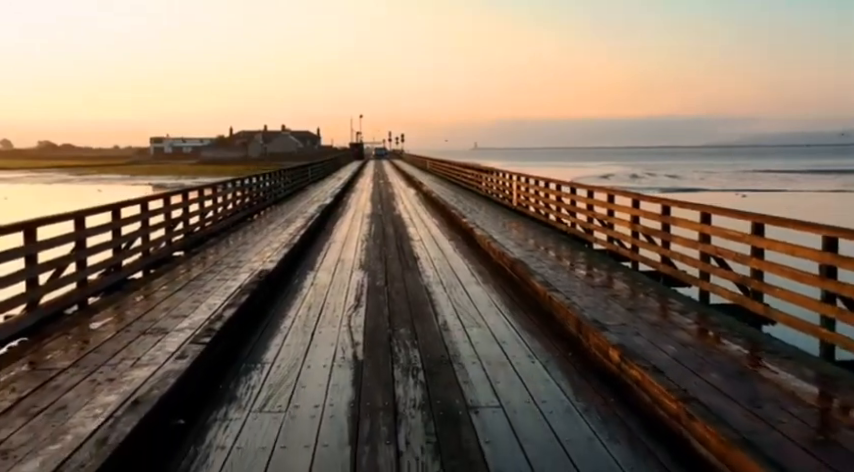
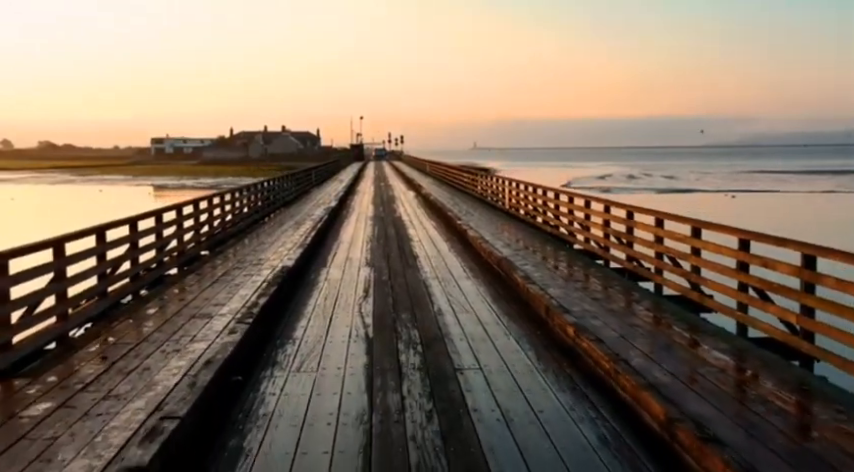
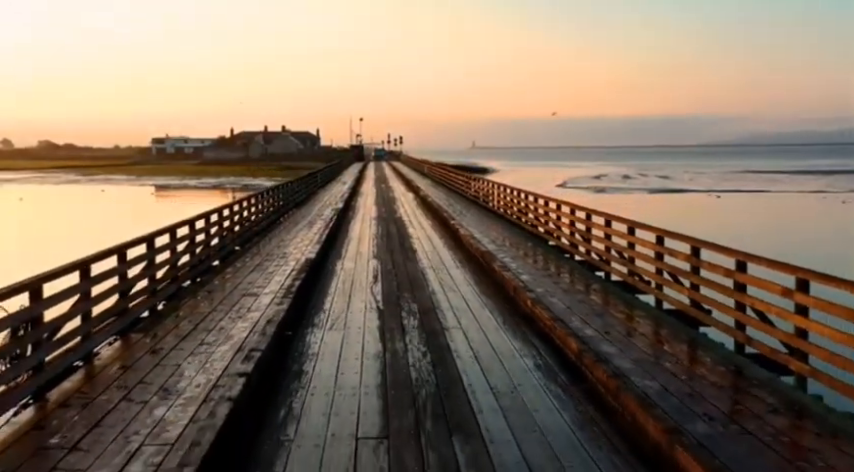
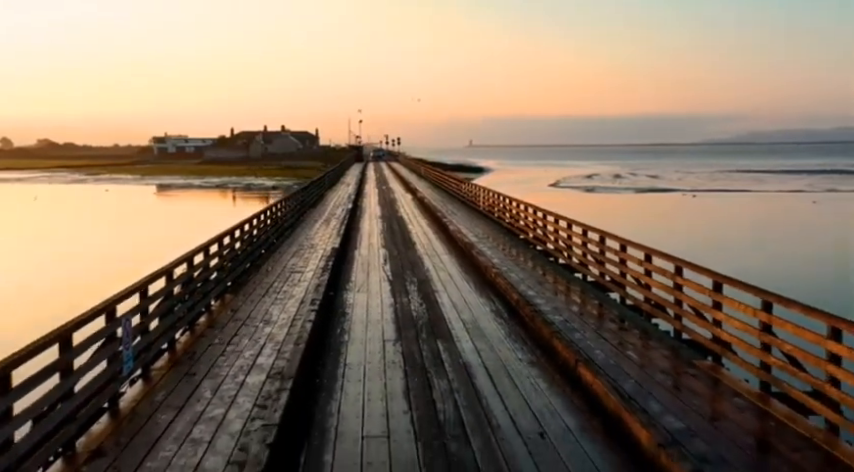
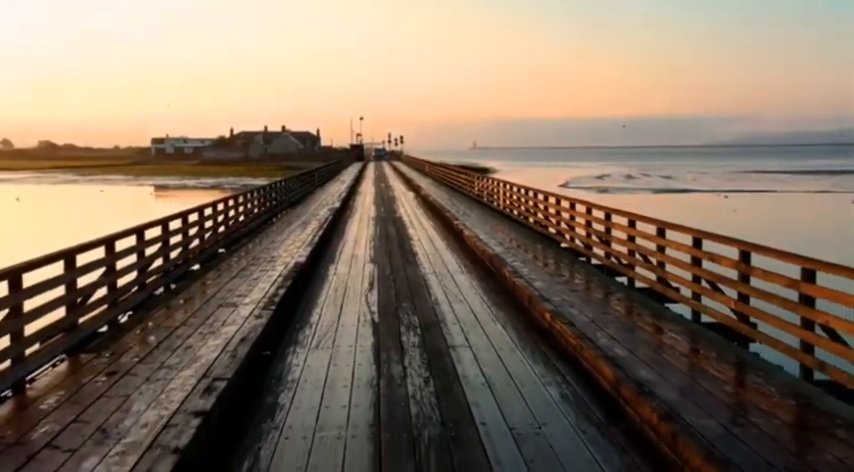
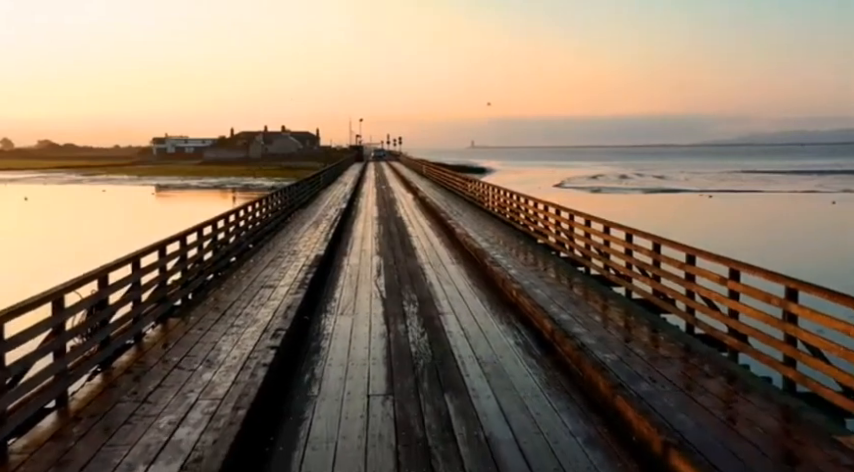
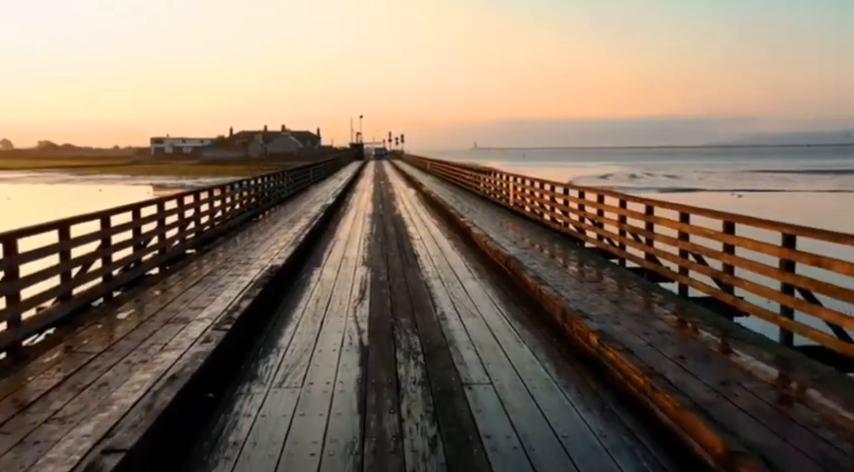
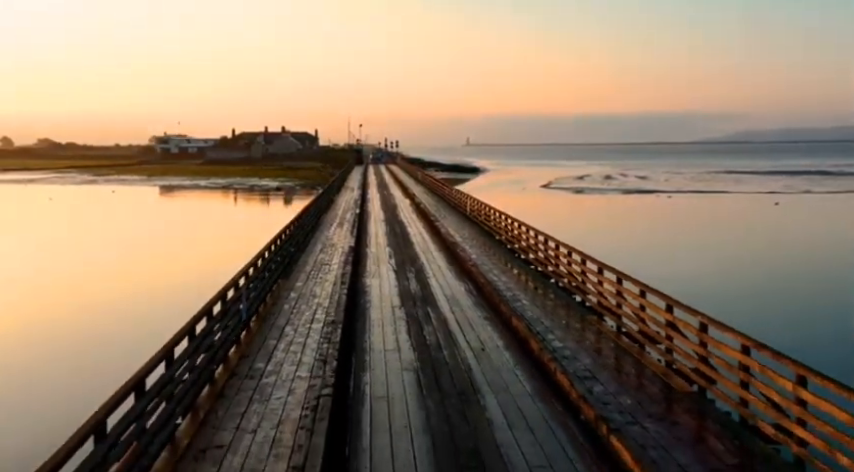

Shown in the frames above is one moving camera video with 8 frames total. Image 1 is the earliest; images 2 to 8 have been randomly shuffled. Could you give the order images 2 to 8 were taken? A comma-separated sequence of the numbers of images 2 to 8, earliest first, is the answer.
7, 2, 5, 3, 6, 4, 8
